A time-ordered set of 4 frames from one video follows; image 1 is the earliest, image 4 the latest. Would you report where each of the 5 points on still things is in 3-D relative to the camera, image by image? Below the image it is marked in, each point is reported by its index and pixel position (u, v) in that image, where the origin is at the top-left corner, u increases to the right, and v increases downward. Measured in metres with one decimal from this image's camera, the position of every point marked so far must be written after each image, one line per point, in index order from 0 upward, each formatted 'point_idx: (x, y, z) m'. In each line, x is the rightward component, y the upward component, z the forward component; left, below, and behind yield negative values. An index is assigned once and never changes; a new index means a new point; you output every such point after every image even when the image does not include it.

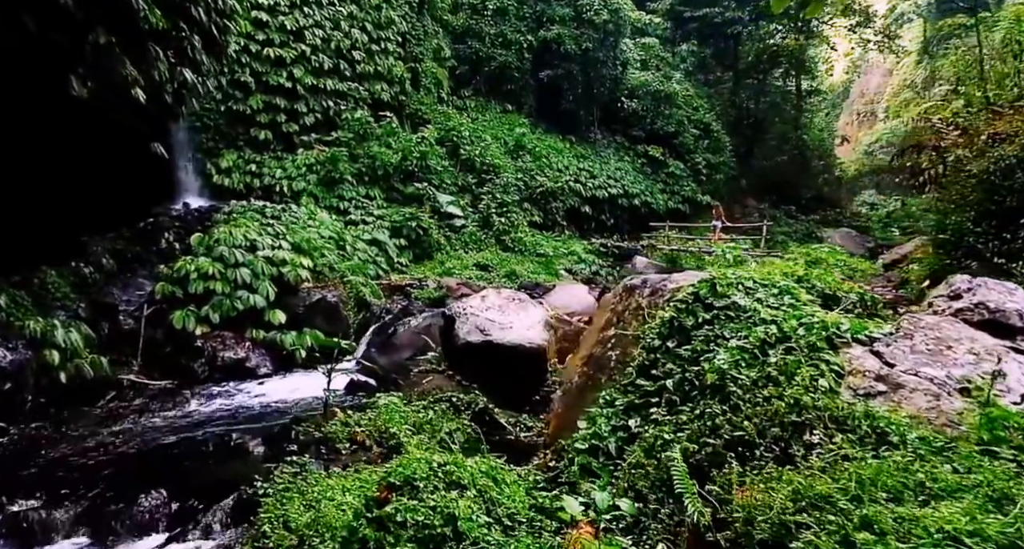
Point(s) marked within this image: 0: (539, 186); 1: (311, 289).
0: (+0.6, +2.0, +14.9) m
1: (-2.5, -0.2, +8.2) m
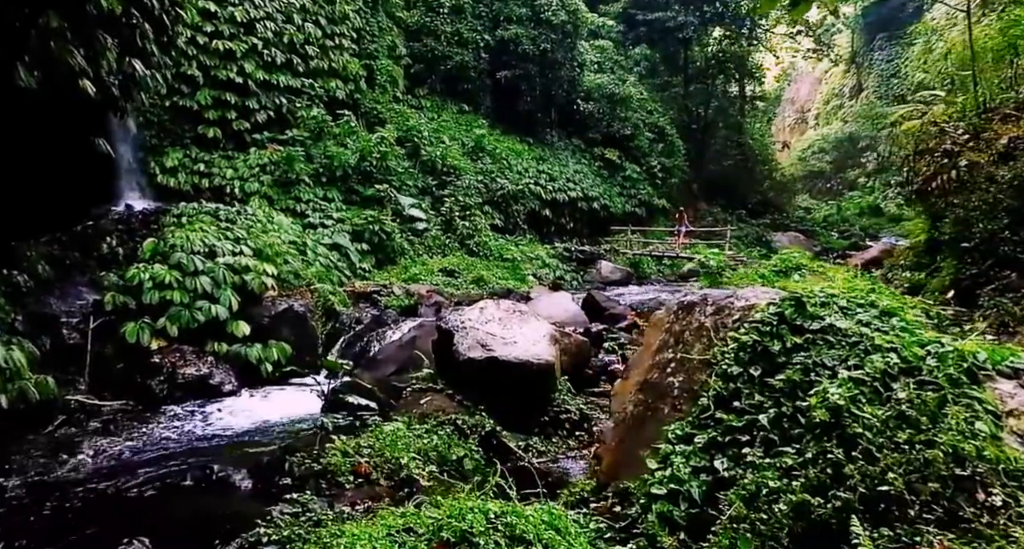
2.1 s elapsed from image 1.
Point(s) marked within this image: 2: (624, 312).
0: (-0.3, +1.9, +14.6) m
1: (-2.8, -0.3, +7.6) m
2: (+1.2, -0.4, +7.2) m
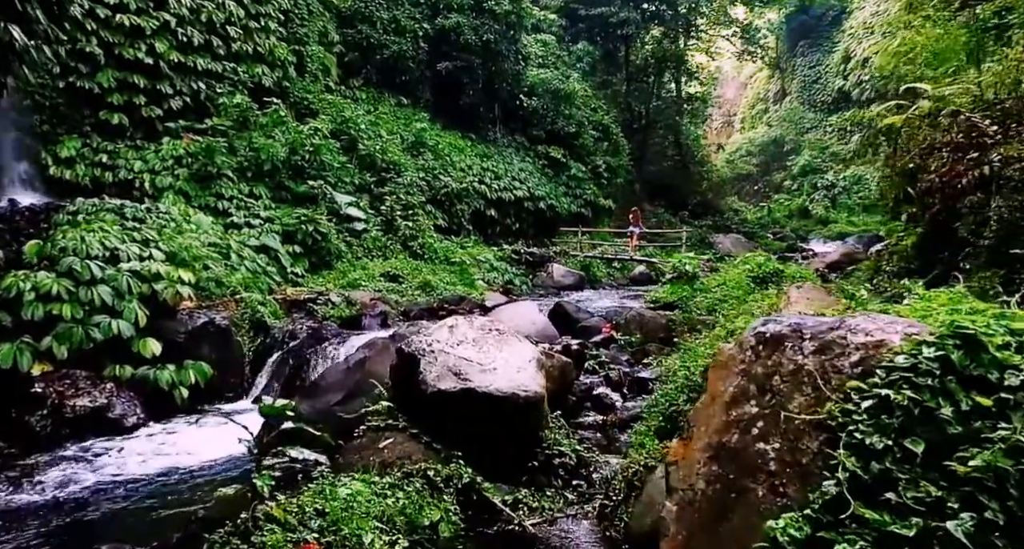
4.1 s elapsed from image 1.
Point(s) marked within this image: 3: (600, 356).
0: (-1.4, +1.8, +13.7) m
1: (-3.2, -0.3, +6.5) m
2: (+0.9, -0.5, +6.5) m
3: (+0.8, -0.7, +5.5) m
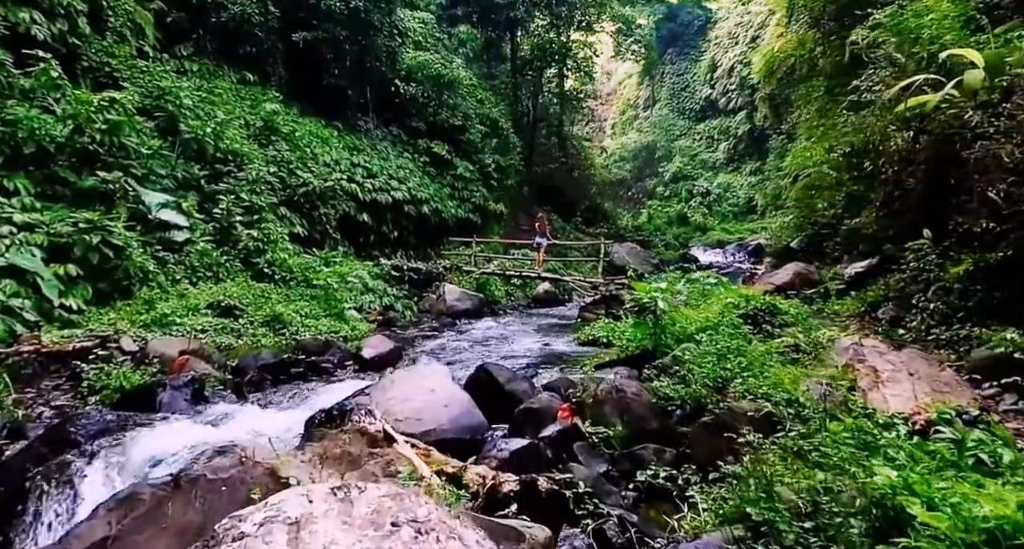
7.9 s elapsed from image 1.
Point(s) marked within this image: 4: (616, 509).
0: (-3.5, +1.5, +10.7) m
1: (-3.8, -0.7, +3.3) m
2: (+0.2, -0.8, +4.0) m
3: (+0.3, -1.0, +3.1) m
4: (+0.5, -1.1, +3.0) m
